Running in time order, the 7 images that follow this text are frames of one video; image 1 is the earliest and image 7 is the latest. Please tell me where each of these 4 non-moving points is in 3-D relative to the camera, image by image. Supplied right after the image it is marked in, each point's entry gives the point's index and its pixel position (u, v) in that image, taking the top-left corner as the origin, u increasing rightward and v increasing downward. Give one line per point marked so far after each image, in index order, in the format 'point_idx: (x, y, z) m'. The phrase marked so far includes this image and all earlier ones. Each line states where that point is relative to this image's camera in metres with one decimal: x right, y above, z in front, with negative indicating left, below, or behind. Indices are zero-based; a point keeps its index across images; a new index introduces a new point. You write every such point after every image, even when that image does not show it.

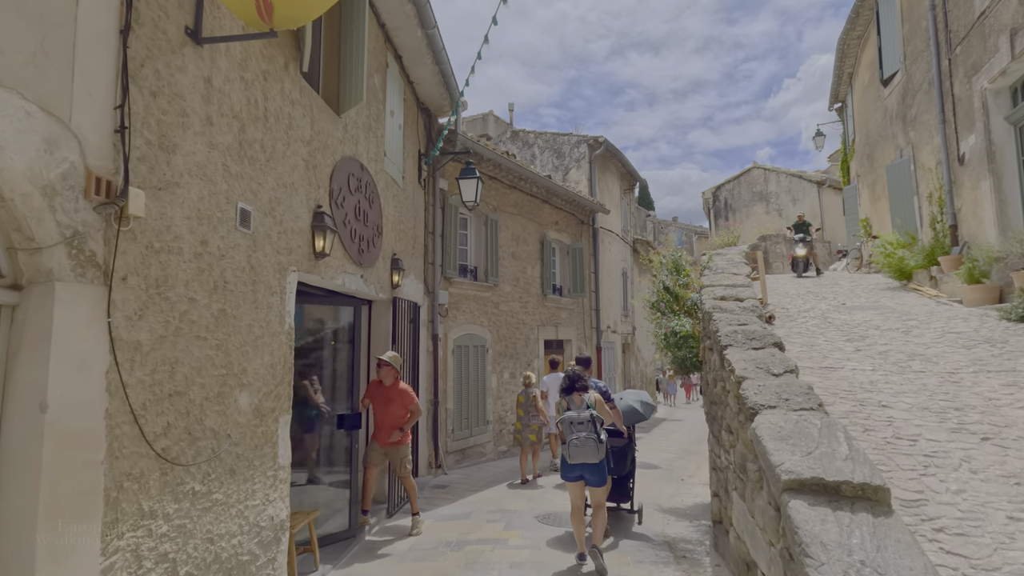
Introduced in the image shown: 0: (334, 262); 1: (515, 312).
0: (-1.4, +0.2, +4.4) m
1: (+0.1, -0.5, +10.1) m
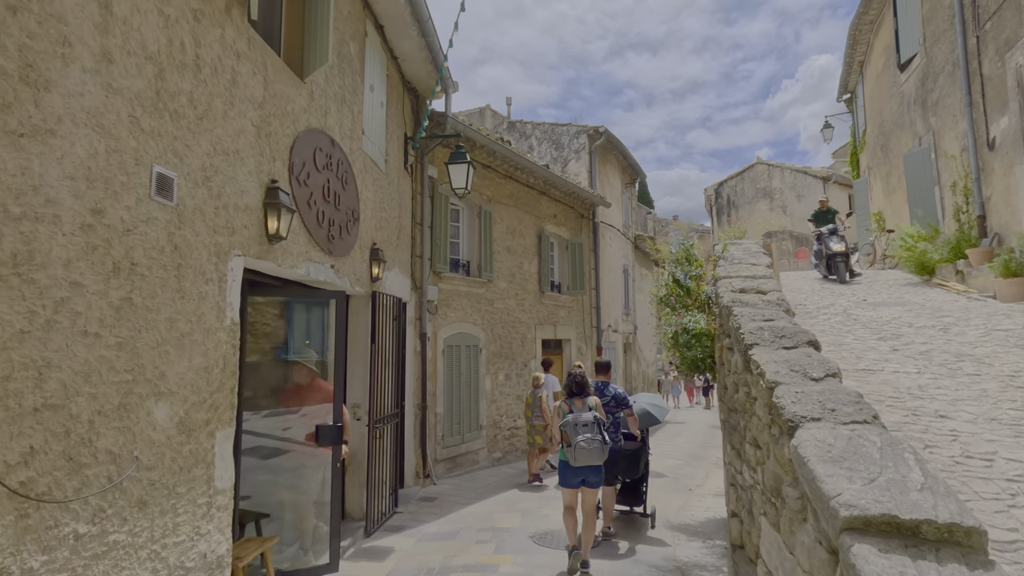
0: (-1.5, +0.3, +3.8) m
1: (0.0, -0.4, +9.5) m
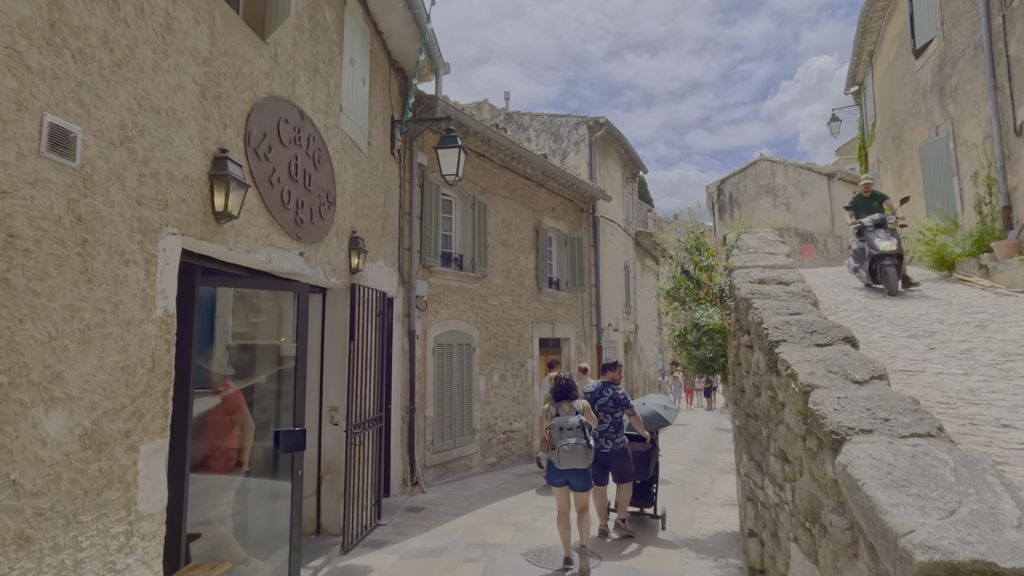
0: (-1.6, +0.4, +3.3) m
1: (-0.1, -0.3, +9.0) m
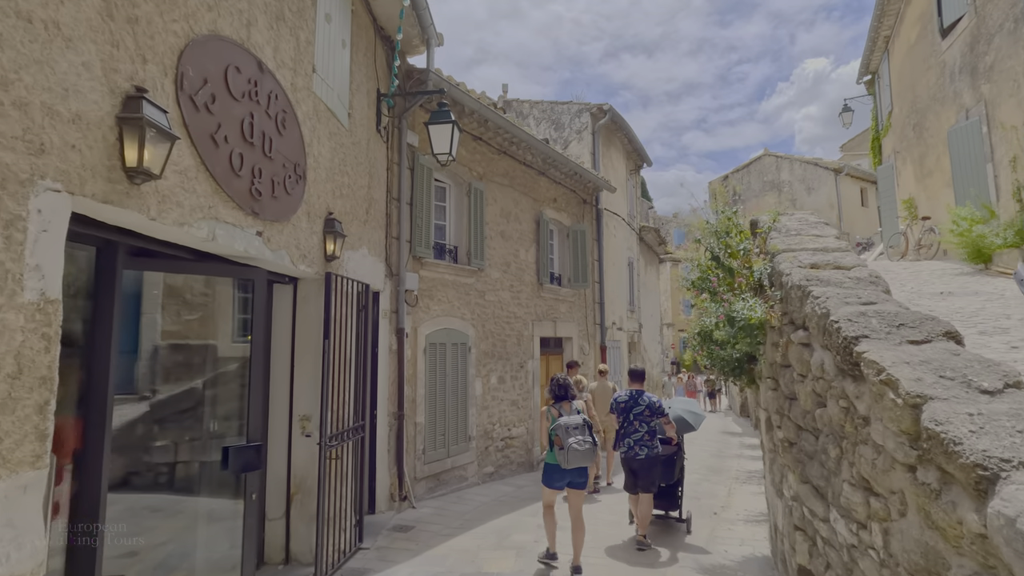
0: (-1.6, +0.4, +2.6) m
1: (-0.1, -0.3, +8.3) m
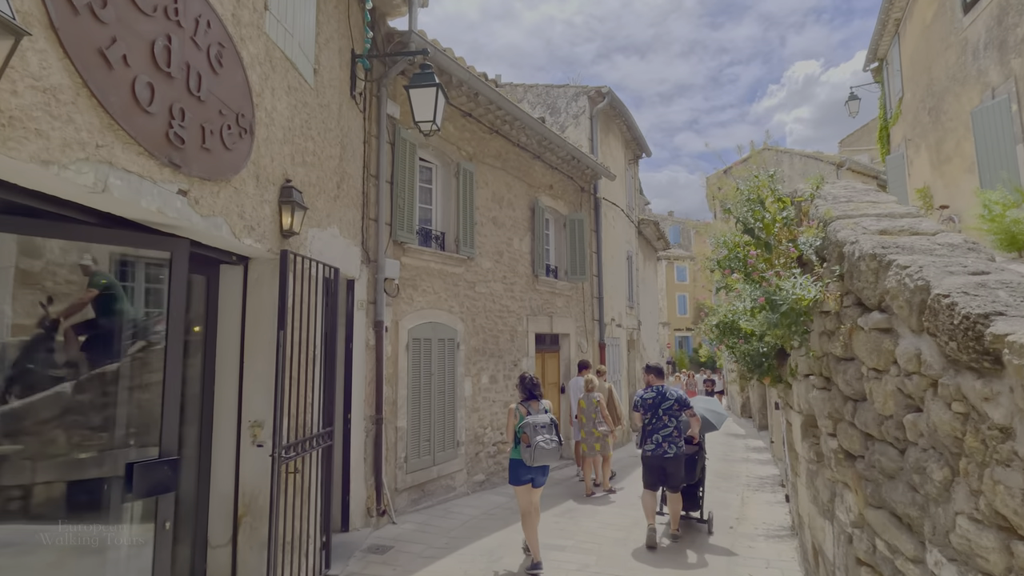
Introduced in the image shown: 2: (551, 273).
0: (-1.6, +0.6, +1.9) m
1: (-0.2, -0.1, +7.6) m
2: (+0.7, +0.3, +9.3) m
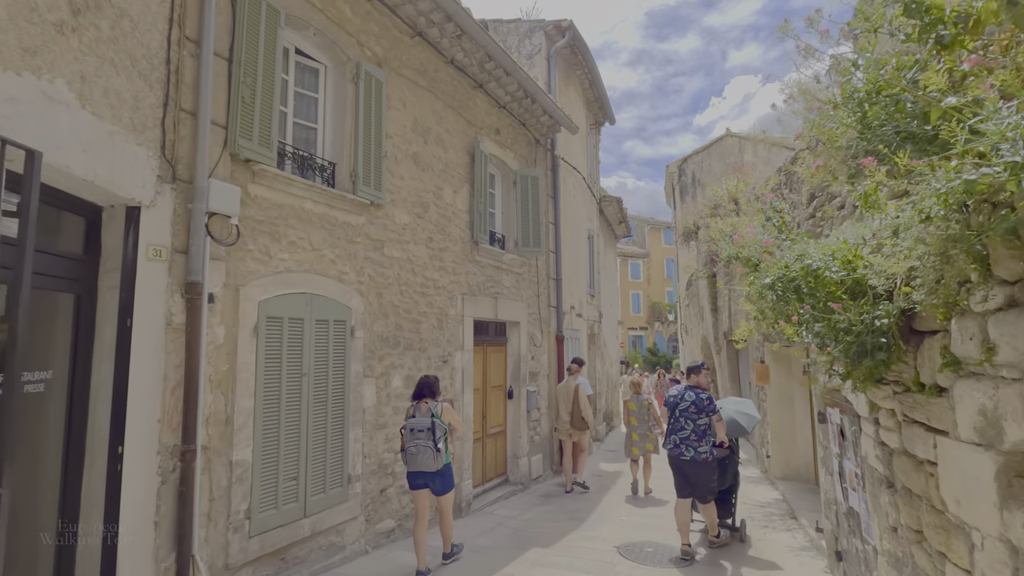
0: (-1.8, +1.0, -0.4) m
1: (-1.0, +0.2, +5.4) m
2: (-0.2, +0.6, +7.1) m
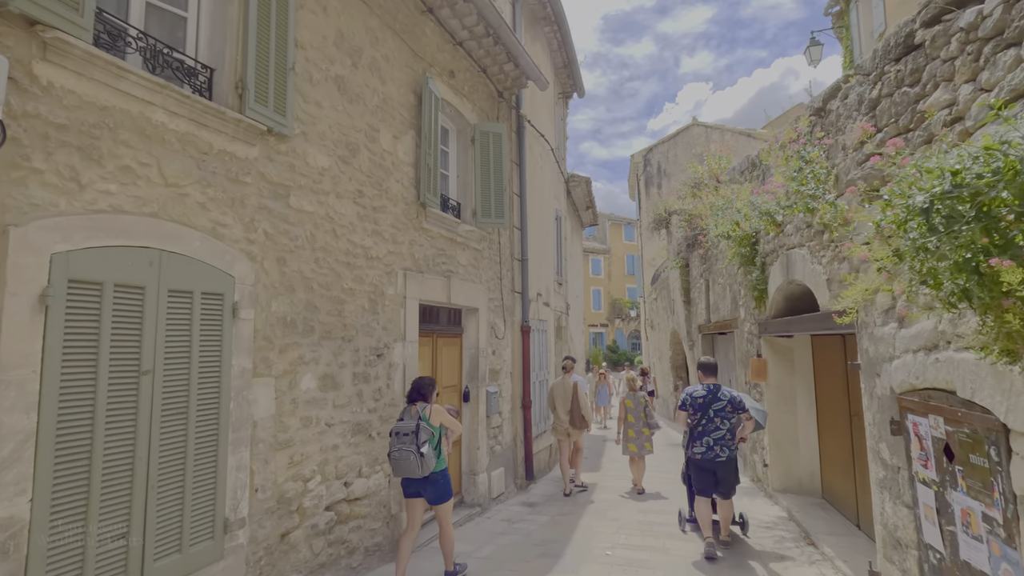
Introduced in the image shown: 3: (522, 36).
0: (-1.7, +1.2, -1.8) m
1: (-1.3, +0.5, +4.1) m
2: (-0.7, +0.9, +5.8) m
3: (+0.2, +3.7, +7.8) m
